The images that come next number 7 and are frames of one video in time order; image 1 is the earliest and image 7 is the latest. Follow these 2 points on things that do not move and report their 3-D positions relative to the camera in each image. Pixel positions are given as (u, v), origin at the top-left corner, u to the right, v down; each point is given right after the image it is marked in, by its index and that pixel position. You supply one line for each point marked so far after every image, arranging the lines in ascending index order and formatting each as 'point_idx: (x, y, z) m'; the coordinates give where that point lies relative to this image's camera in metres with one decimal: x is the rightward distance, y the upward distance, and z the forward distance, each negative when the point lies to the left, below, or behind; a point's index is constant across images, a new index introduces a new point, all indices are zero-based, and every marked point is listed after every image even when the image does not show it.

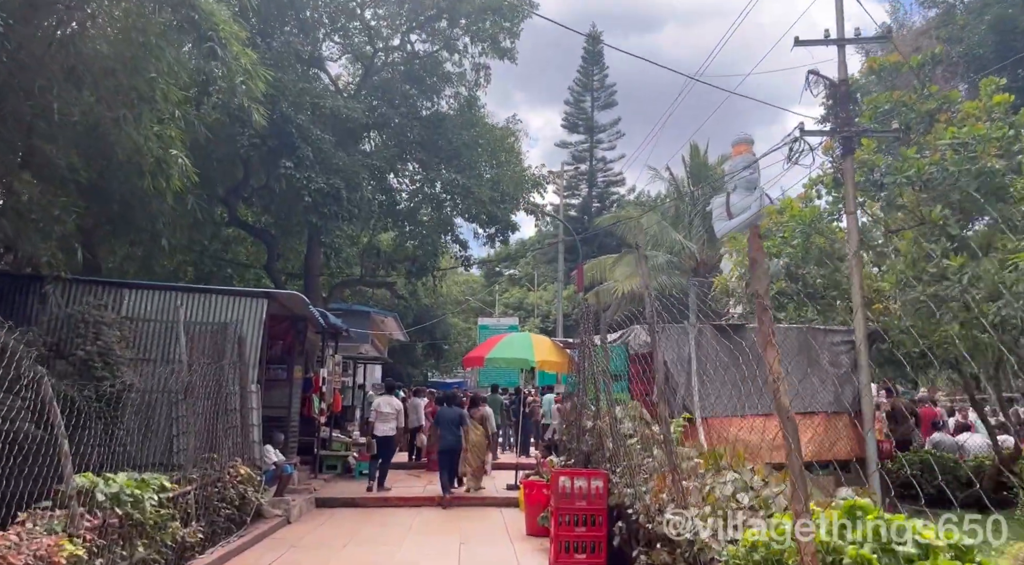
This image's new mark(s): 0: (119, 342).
0: (-4.1, -0.6, +7.7) m
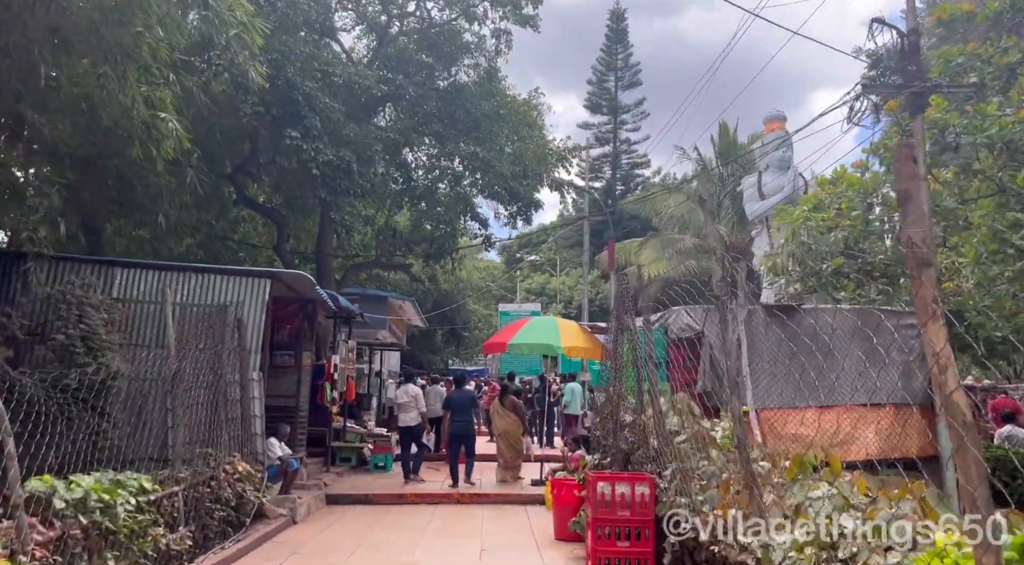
0: (-3.8, -0.4, +7.0) m
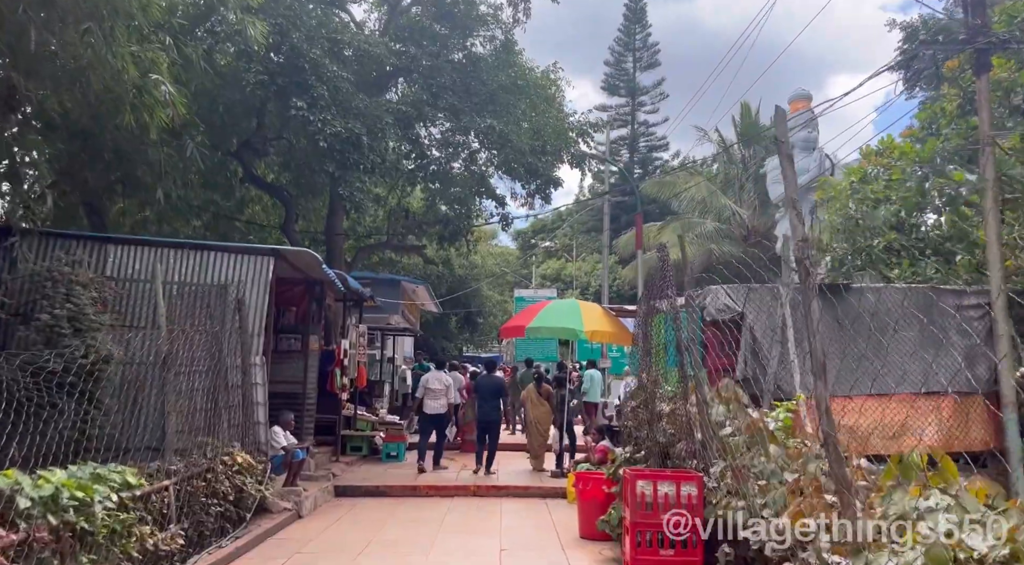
0: (-3.6, -0.2, +6.5) m
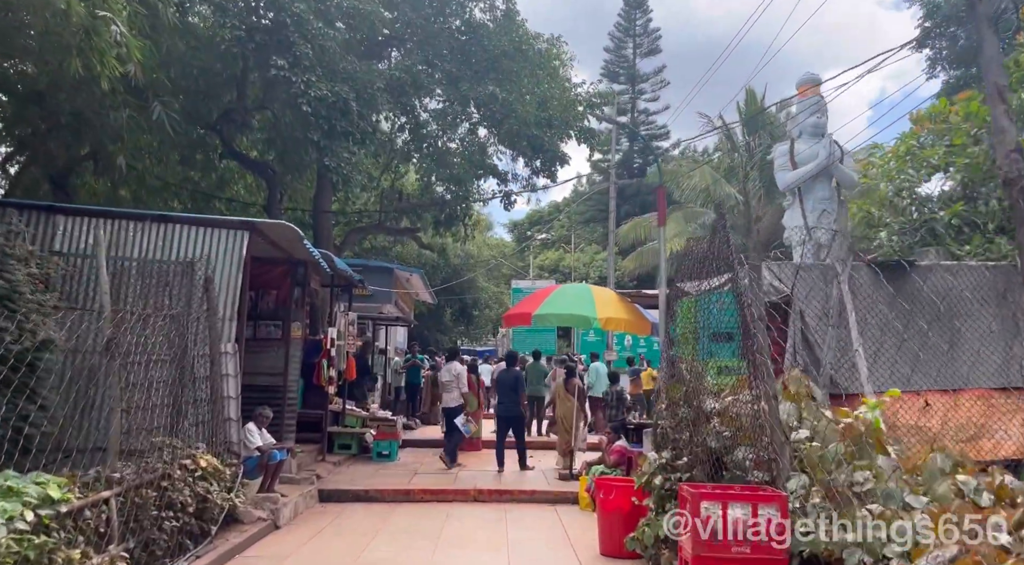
0: (-3.5, 0.0, +5.5) m
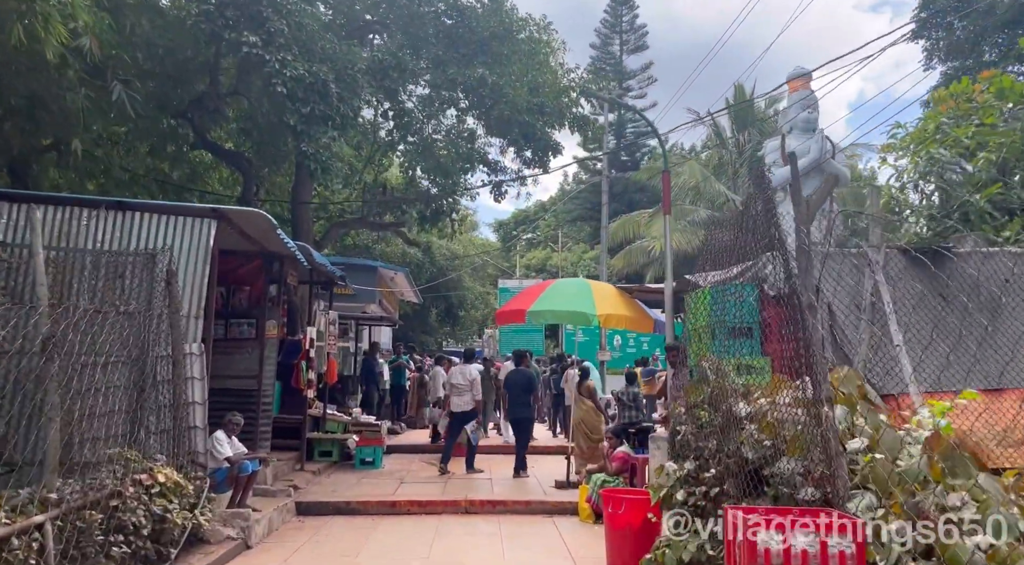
0: (-3.6, 0.0, +4.9) m
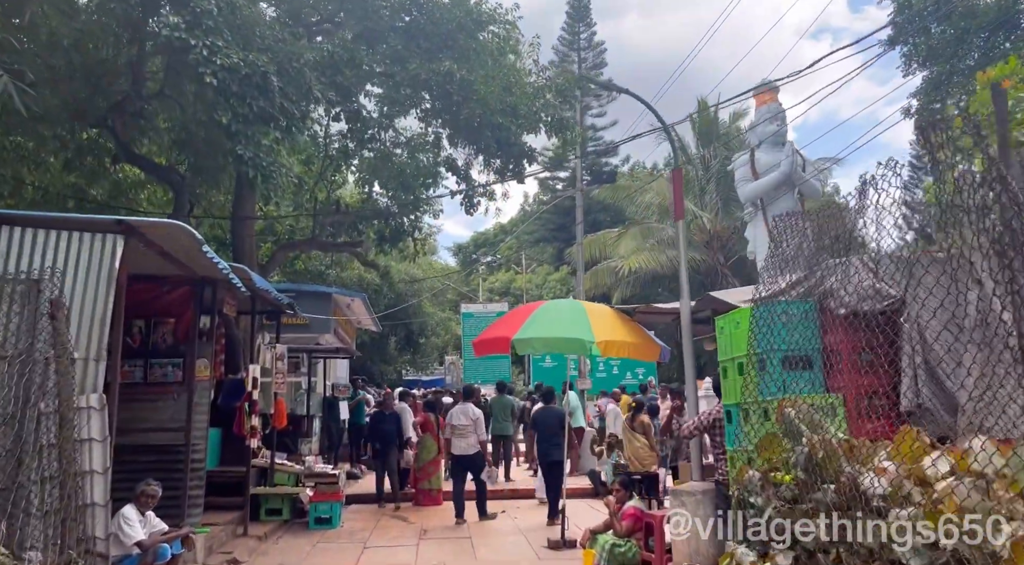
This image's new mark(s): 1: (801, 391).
0: (-3.6, -0.1, +3.5) m
1: (+1.2, -0.6, +3.1) m
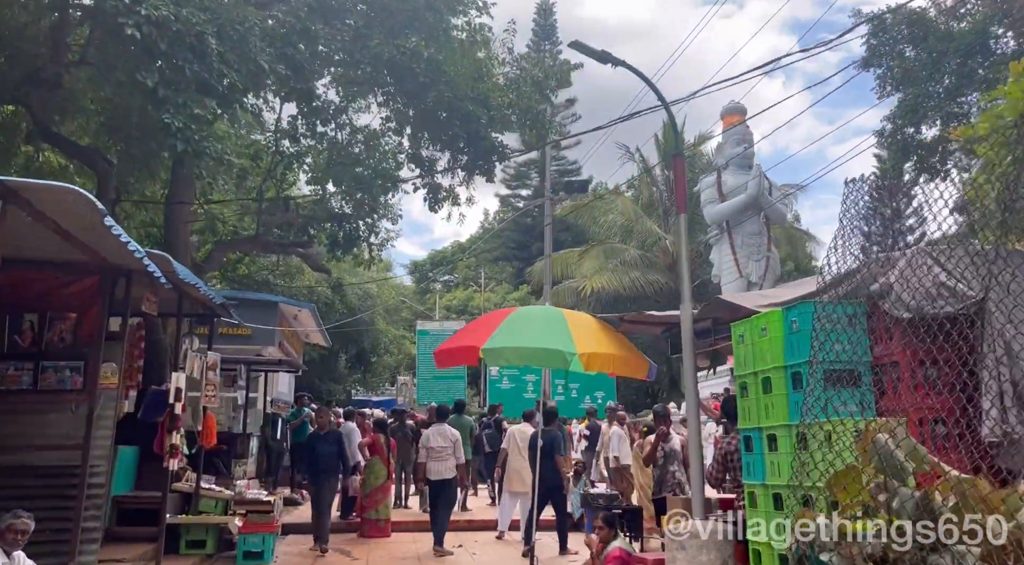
0: (-3.6, 0.0, +2.4) m
1: (+1.1, -0.6, +2.3) m
